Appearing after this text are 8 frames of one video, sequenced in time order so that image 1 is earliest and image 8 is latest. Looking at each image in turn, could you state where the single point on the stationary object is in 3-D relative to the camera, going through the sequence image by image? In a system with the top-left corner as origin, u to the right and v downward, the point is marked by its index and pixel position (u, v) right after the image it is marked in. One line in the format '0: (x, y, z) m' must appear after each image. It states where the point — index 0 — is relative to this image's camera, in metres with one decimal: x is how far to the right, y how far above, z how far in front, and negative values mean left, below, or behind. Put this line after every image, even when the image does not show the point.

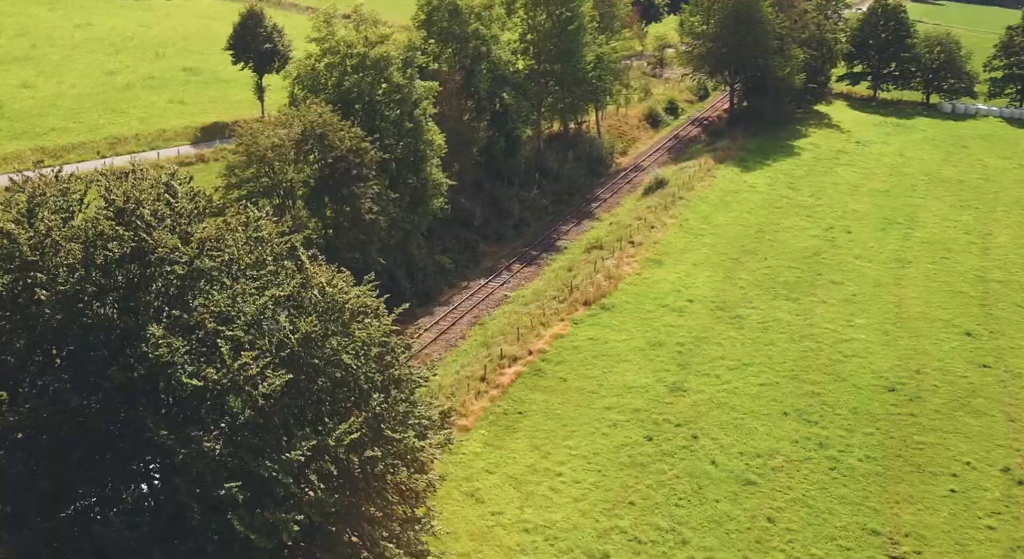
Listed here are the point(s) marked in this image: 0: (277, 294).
0: (-4.2, +0.2, +16.8) m
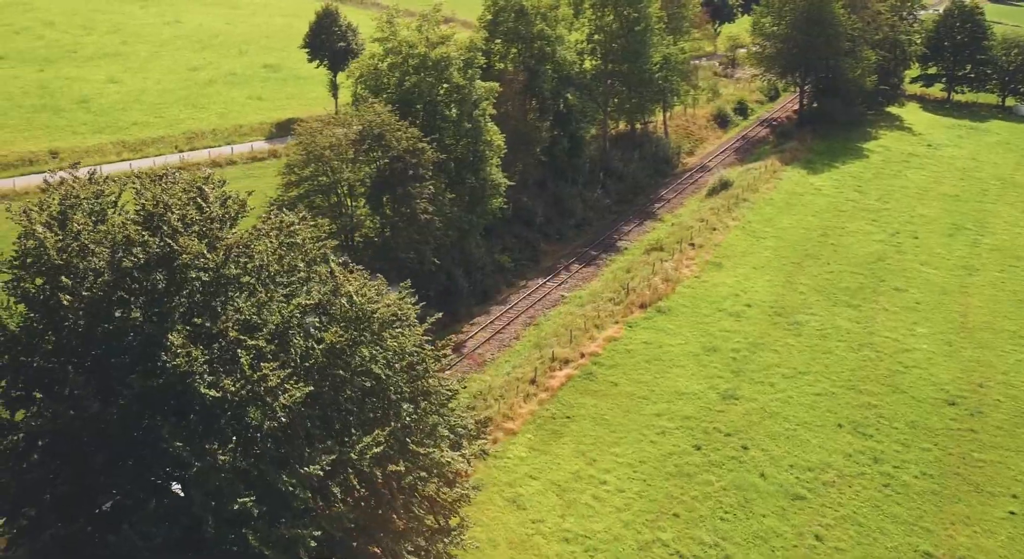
0: (-3.9, -0.2, +17.1) m
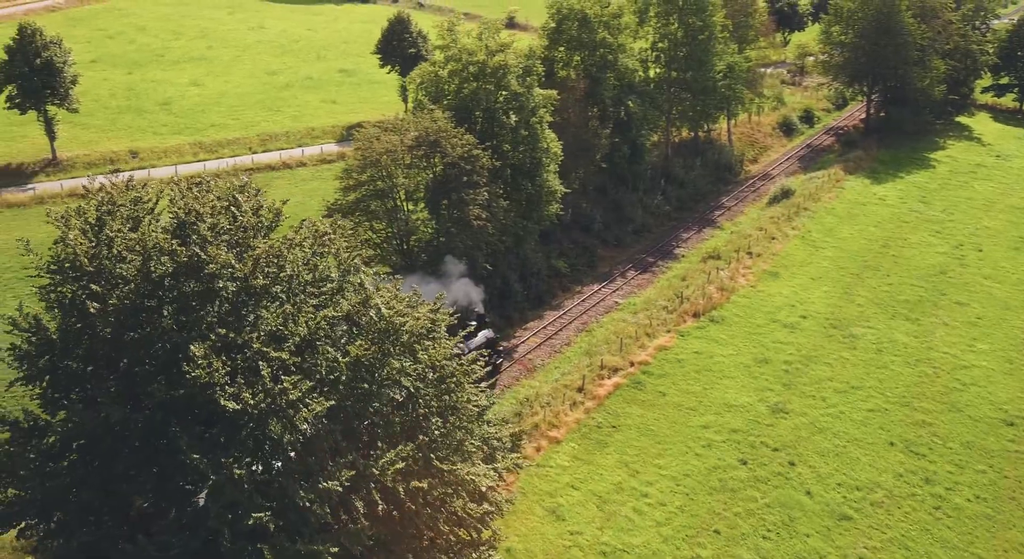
0: (-3.5, -0.6, +17.7) m
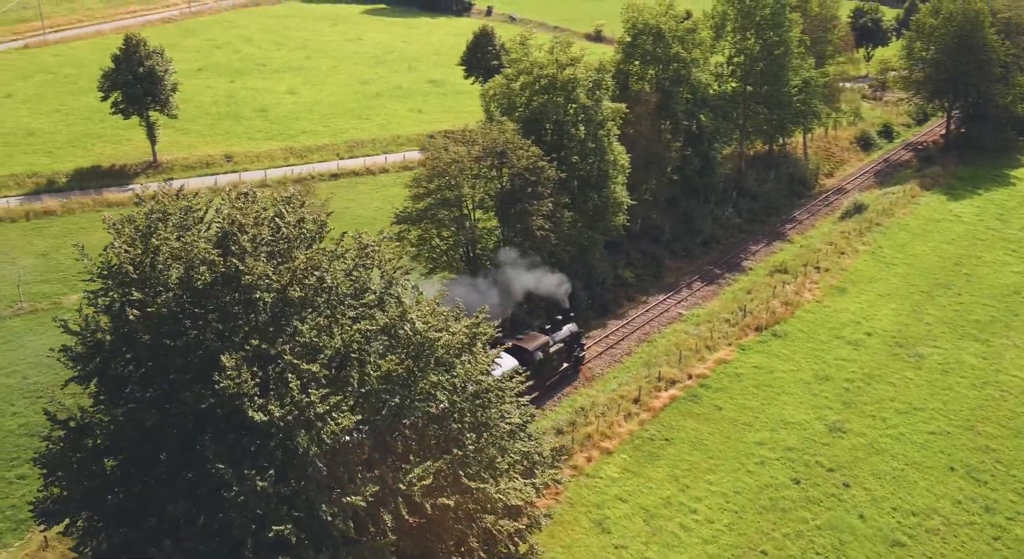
0: (-3.0, -1.0, +18.6) m
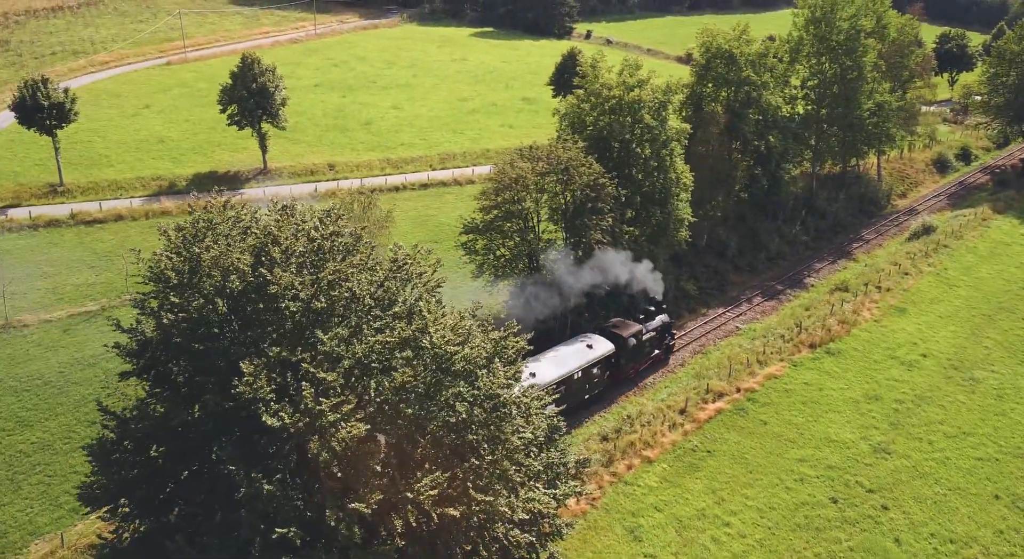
0: (-2.8, -1.3, +20.4) m
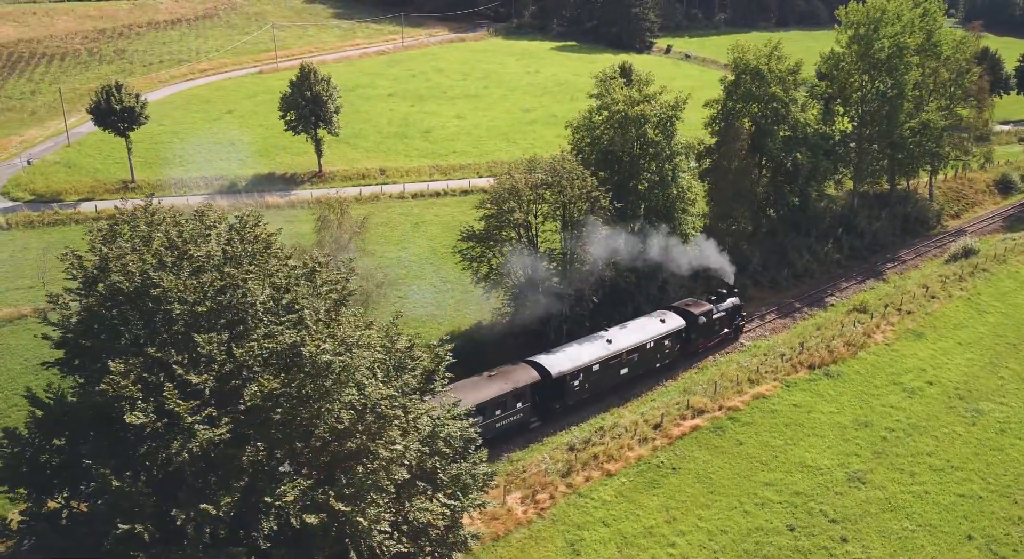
0: (-5.6, -1.4, +21.2) m
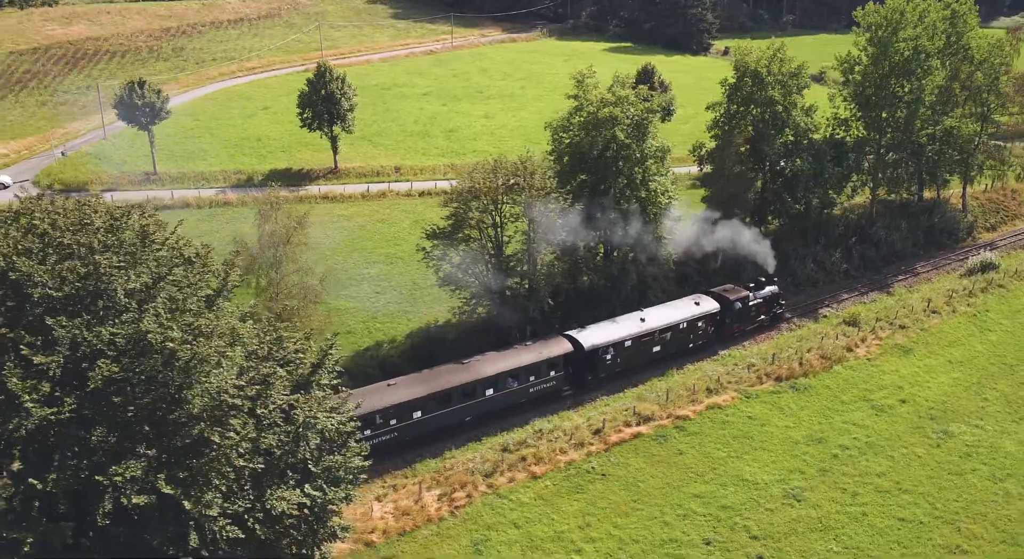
0: (-9.2, -1.2, +22.0) m
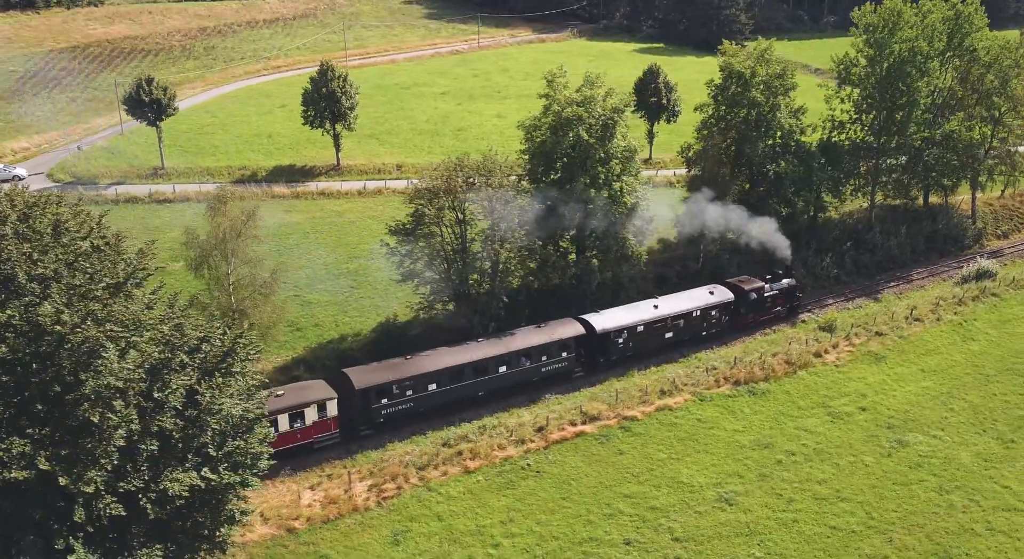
0: (-12.2, -0.8, +23.0) m
